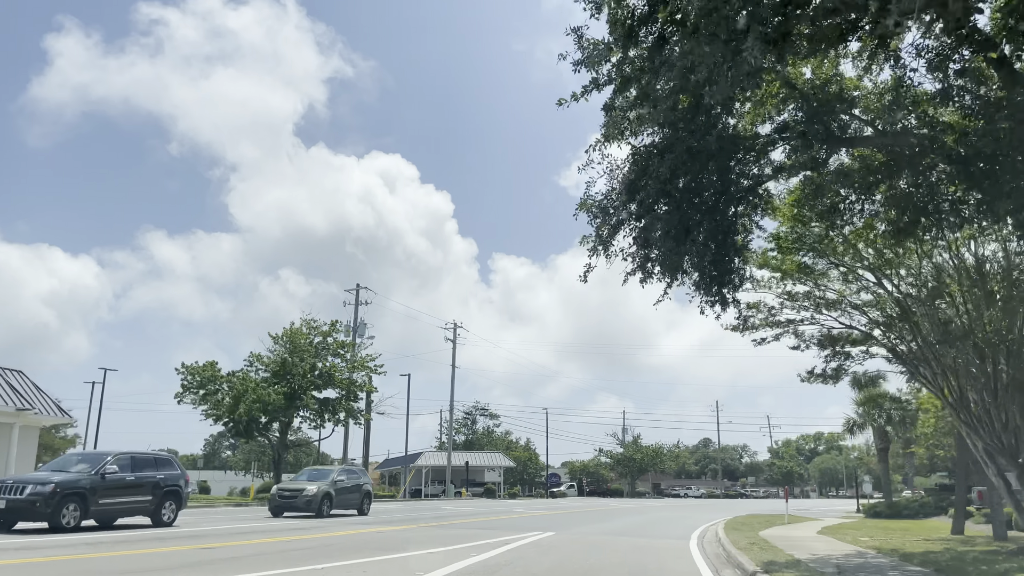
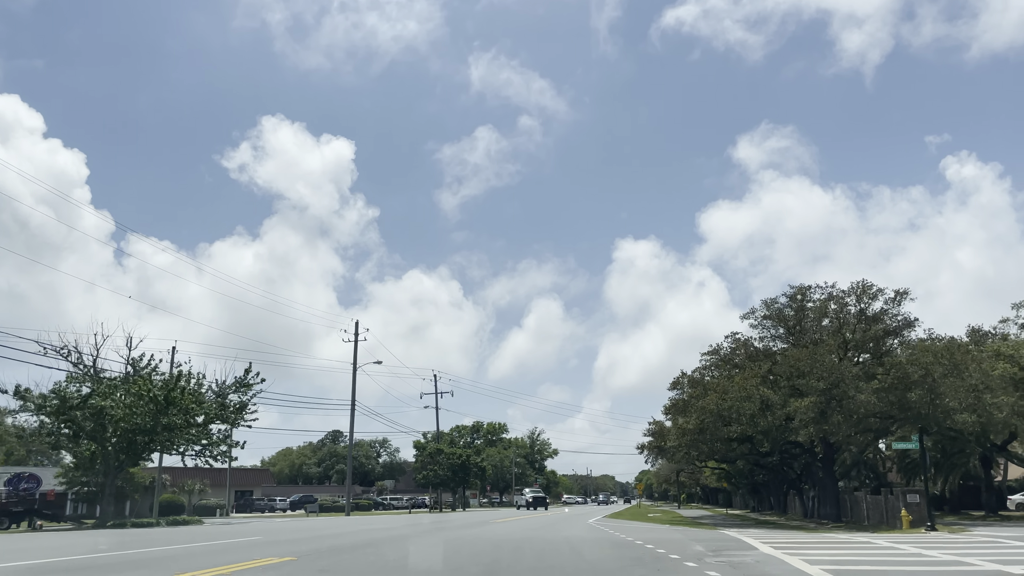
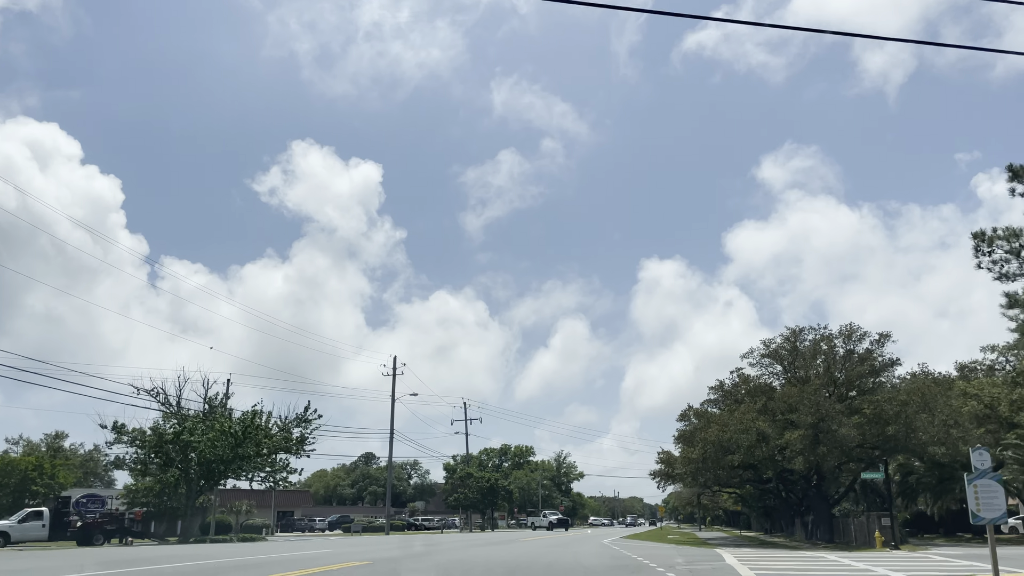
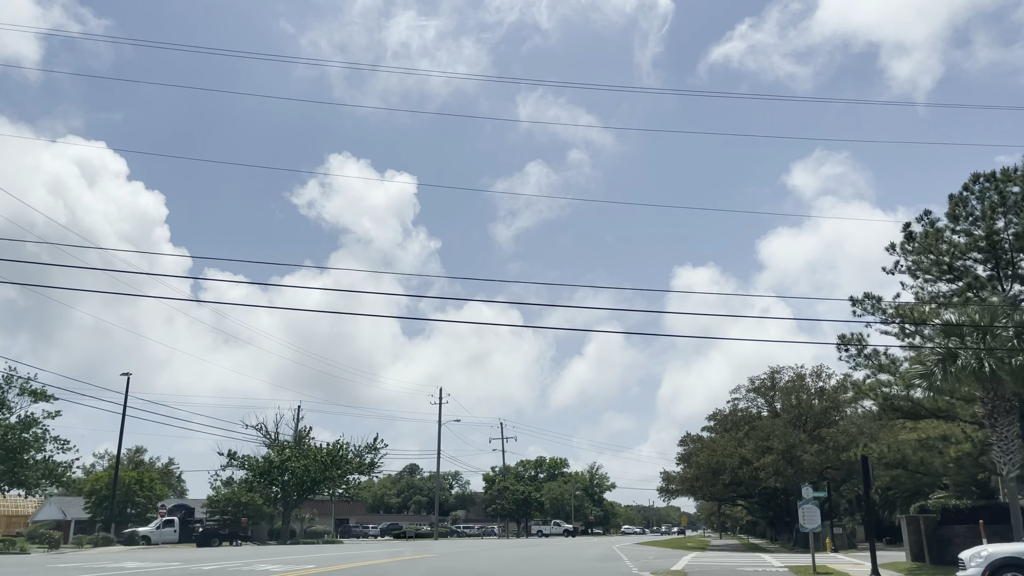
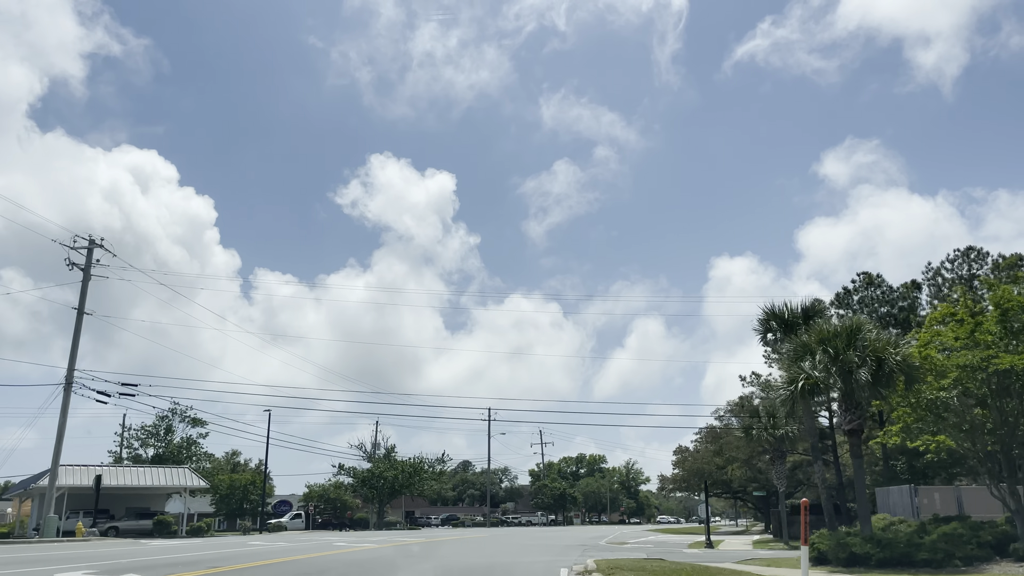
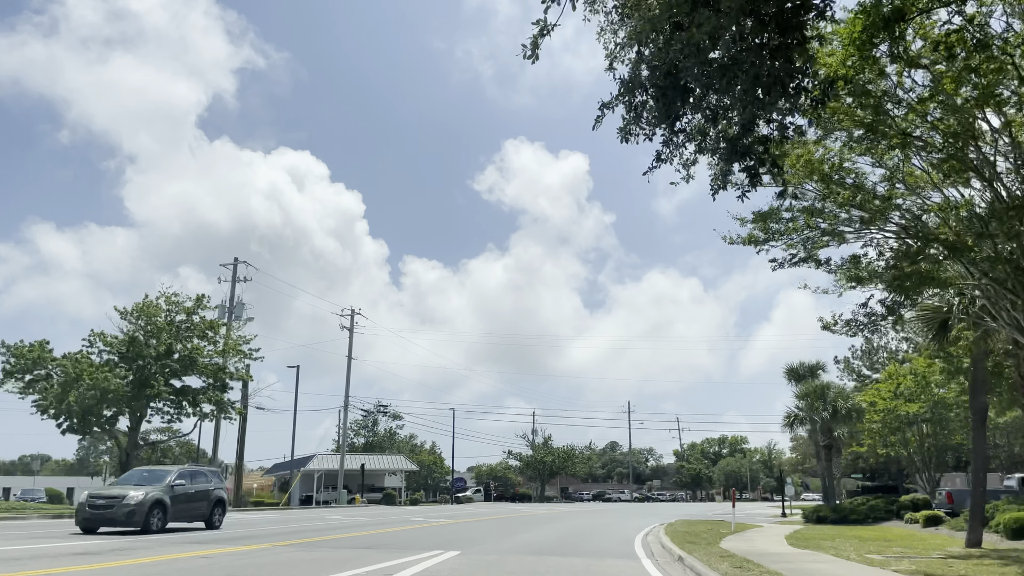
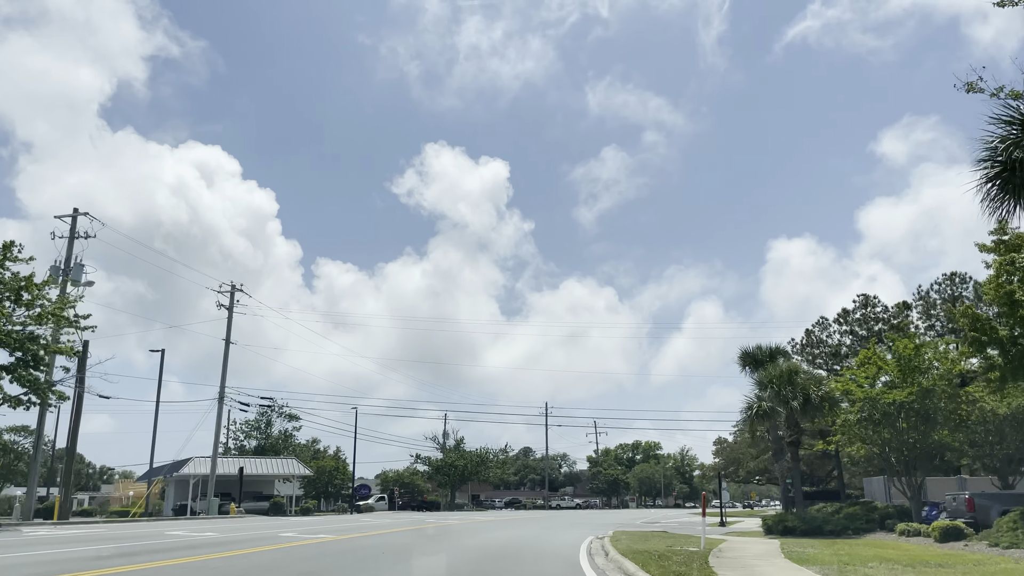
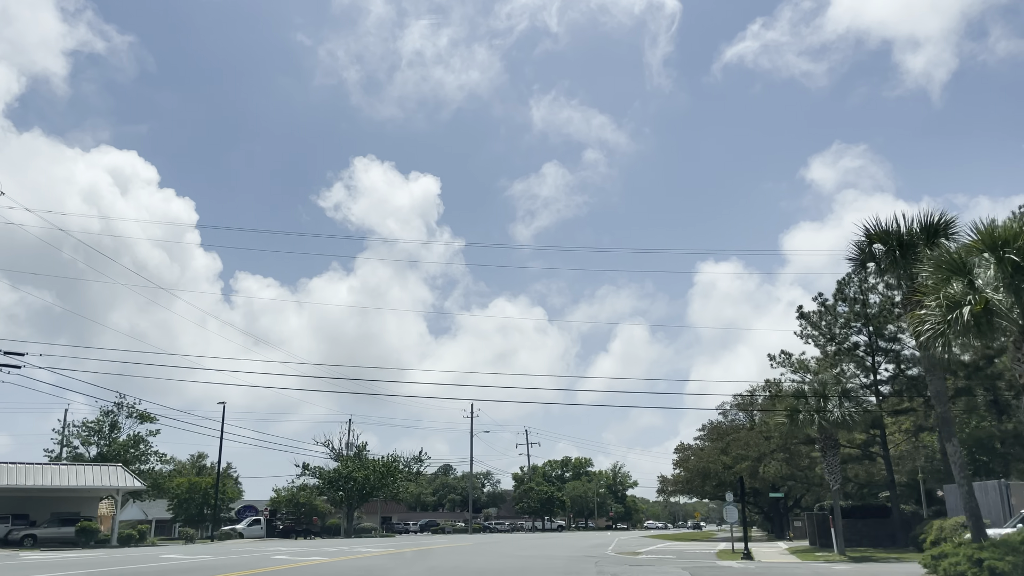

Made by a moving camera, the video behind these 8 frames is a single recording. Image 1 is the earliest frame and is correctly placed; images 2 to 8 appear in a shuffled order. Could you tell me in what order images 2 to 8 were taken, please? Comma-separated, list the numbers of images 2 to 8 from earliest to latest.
6, 7, 5, 8, 4, 3, 2
